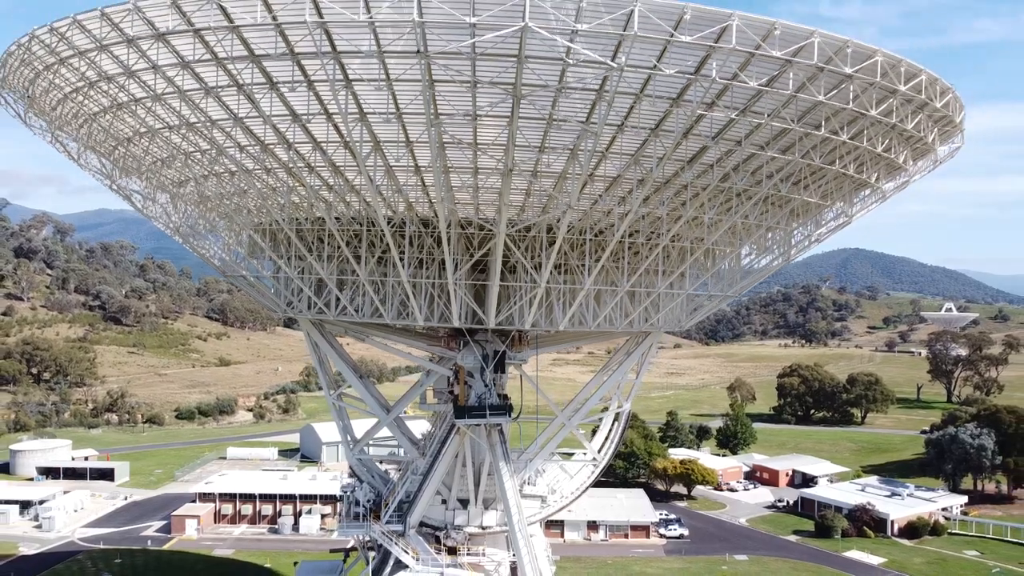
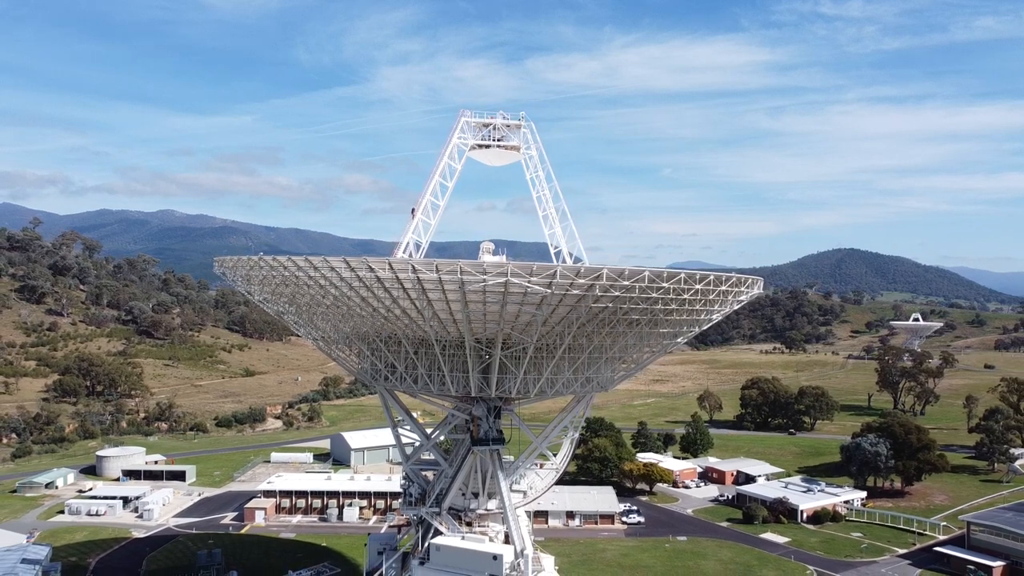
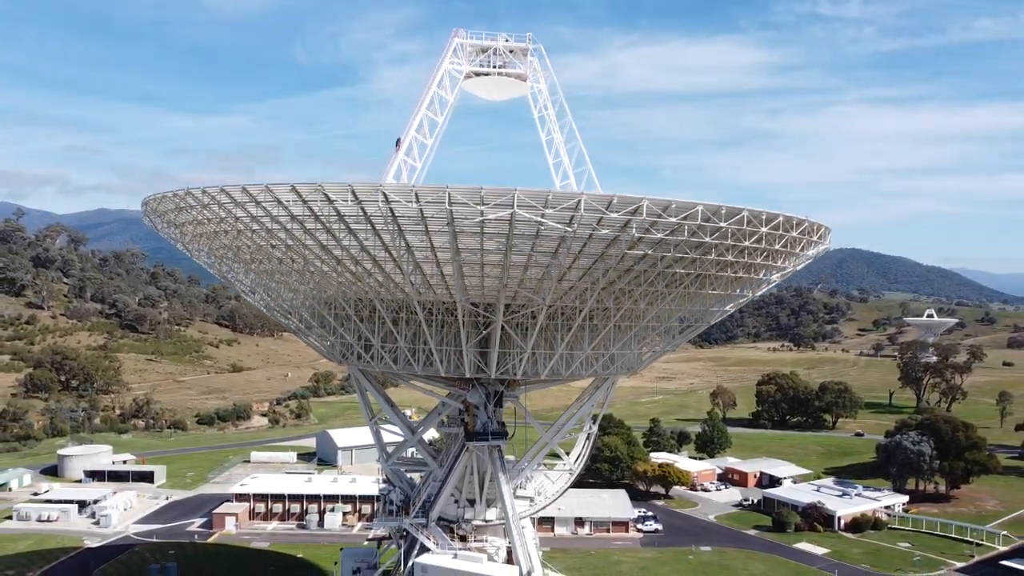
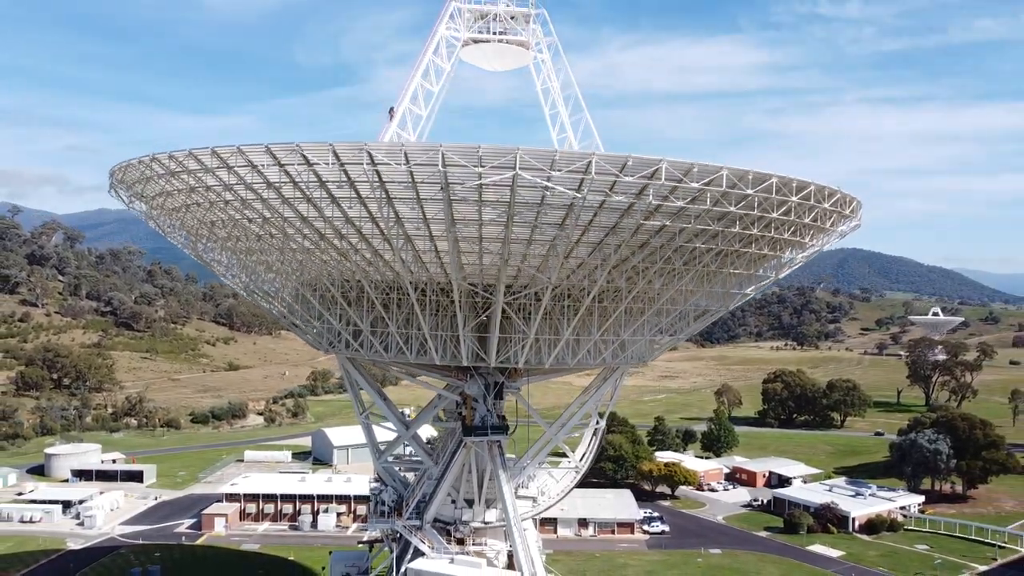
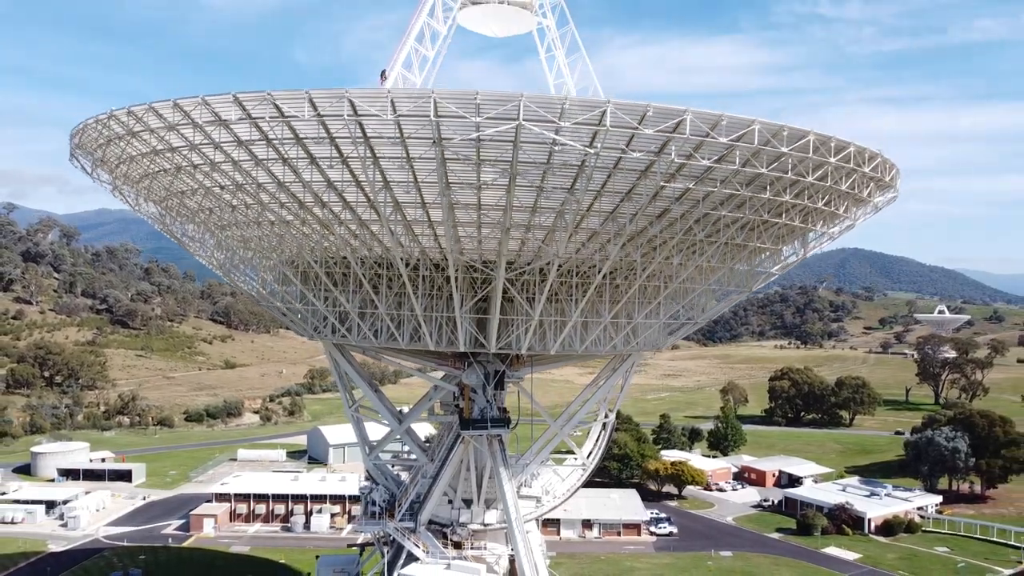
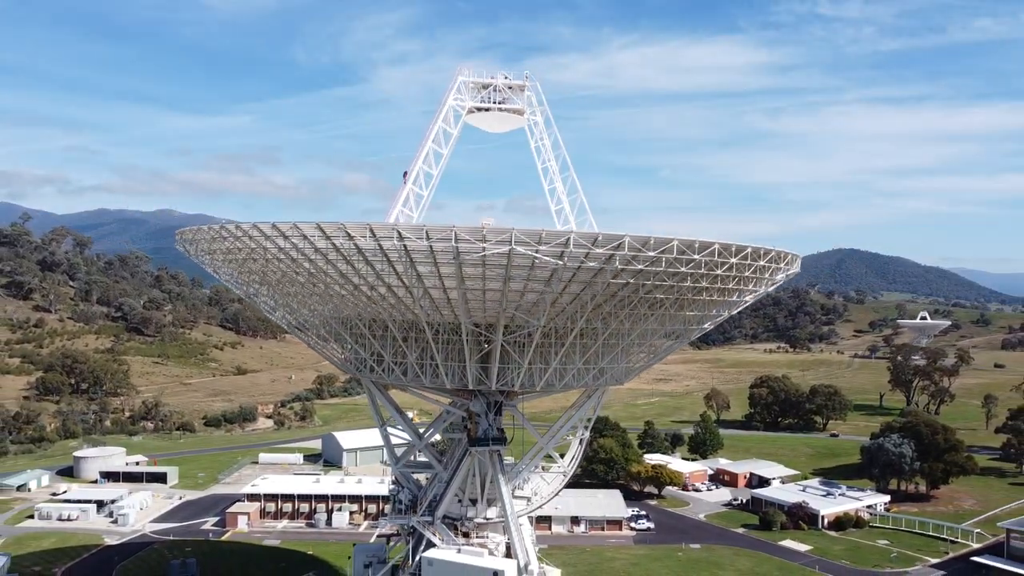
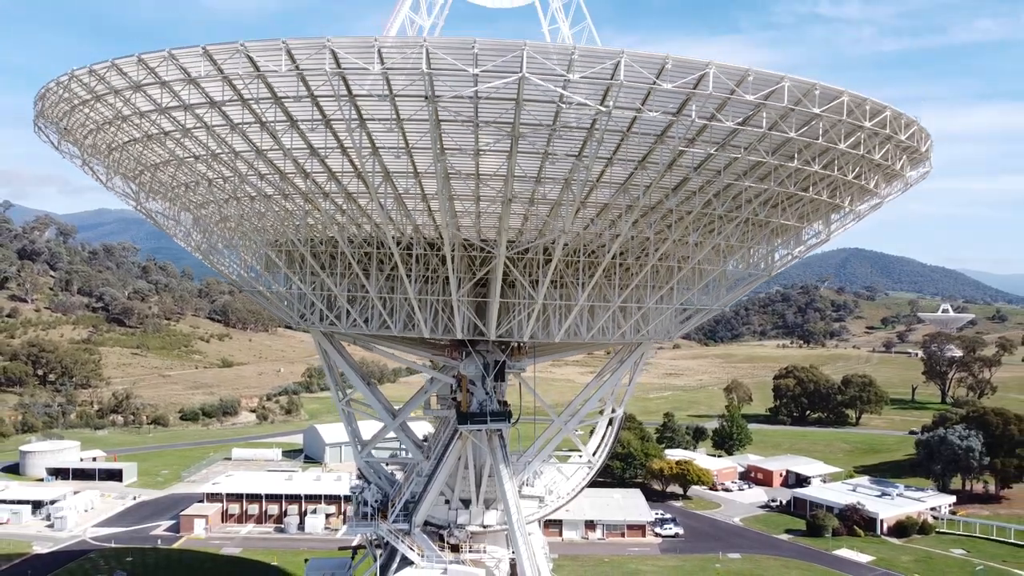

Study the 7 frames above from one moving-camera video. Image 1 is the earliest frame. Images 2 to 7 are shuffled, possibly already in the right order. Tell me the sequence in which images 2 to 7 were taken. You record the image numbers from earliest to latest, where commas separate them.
7, 5, 4, 3, 6, 2
